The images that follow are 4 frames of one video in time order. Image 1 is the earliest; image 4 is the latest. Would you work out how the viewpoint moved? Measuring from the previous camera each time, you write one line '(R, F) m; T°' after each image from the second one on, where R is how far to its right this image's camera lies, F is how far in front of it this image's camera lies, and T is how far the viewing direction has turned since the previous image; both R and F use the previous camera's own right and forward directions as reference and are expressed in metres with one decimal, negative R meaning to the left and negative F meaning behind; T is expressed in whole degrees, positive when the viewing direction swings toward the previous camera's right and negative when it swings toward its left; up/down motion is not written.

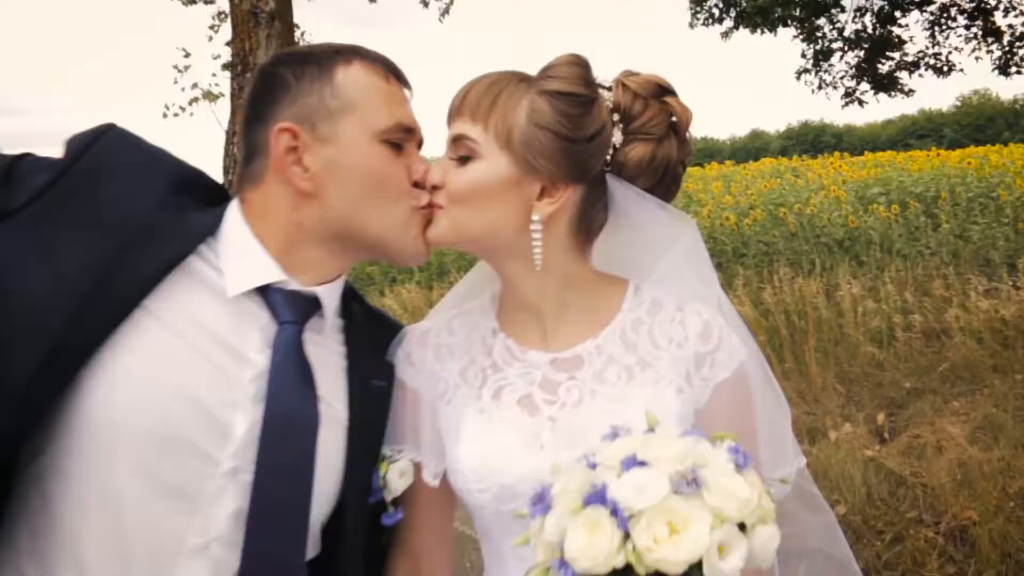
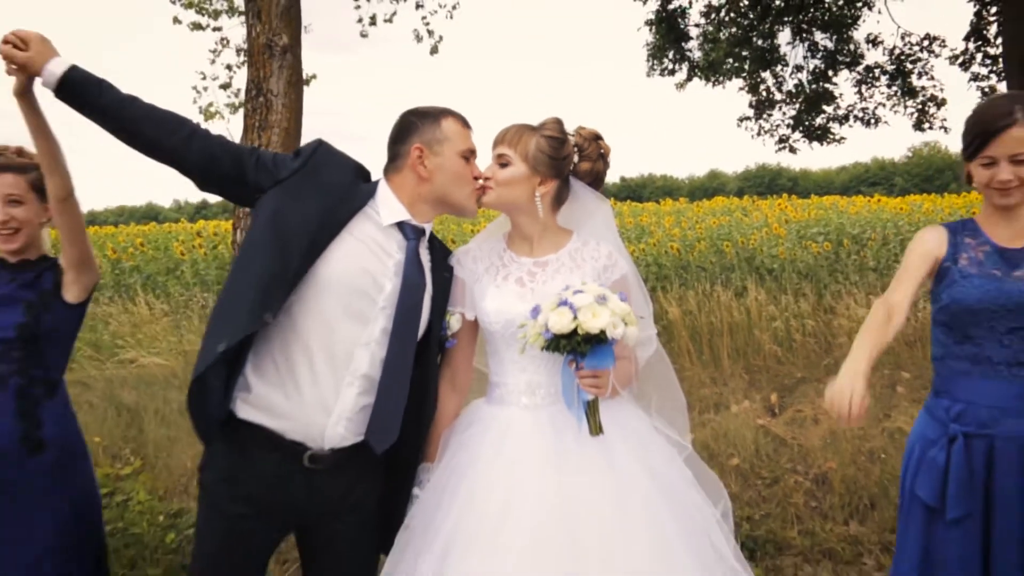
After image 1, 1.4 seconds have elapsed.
(-0.1, -1.2) m; +2°
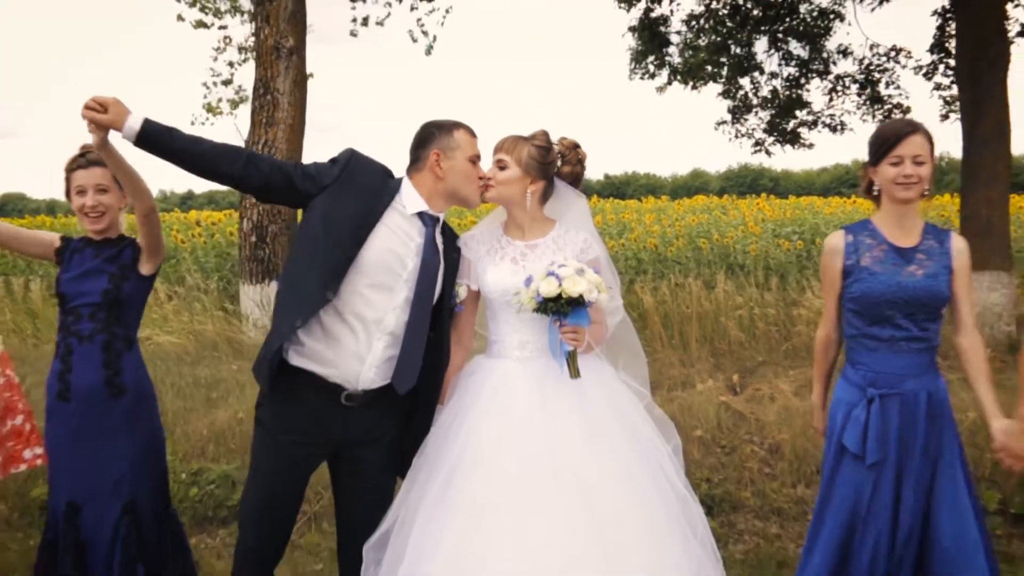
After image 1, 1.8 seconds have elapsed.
(0.0, -0.6) m; +1°
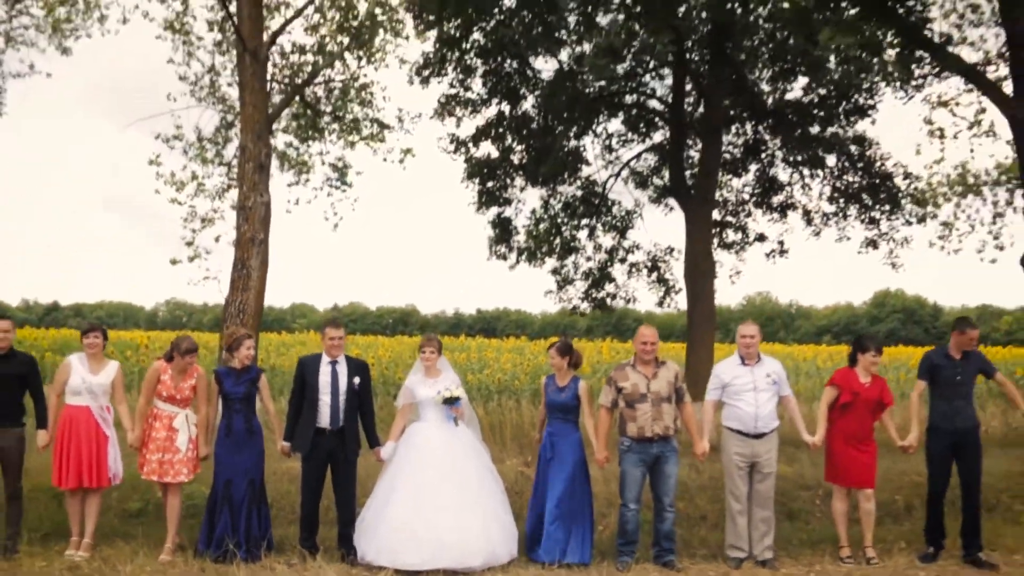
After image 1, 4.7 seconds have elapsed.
(-0.2, -4.7) m; +6°
